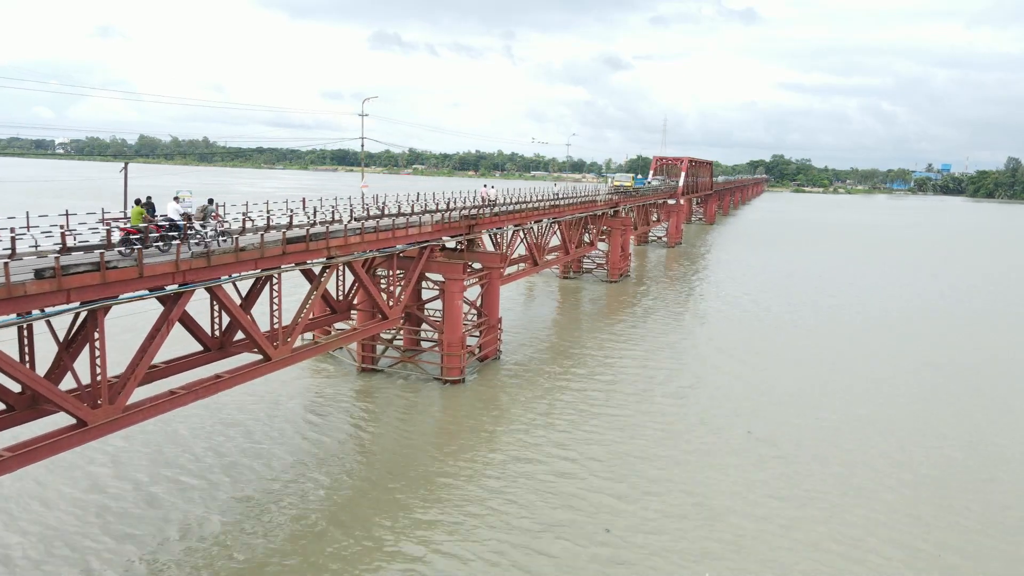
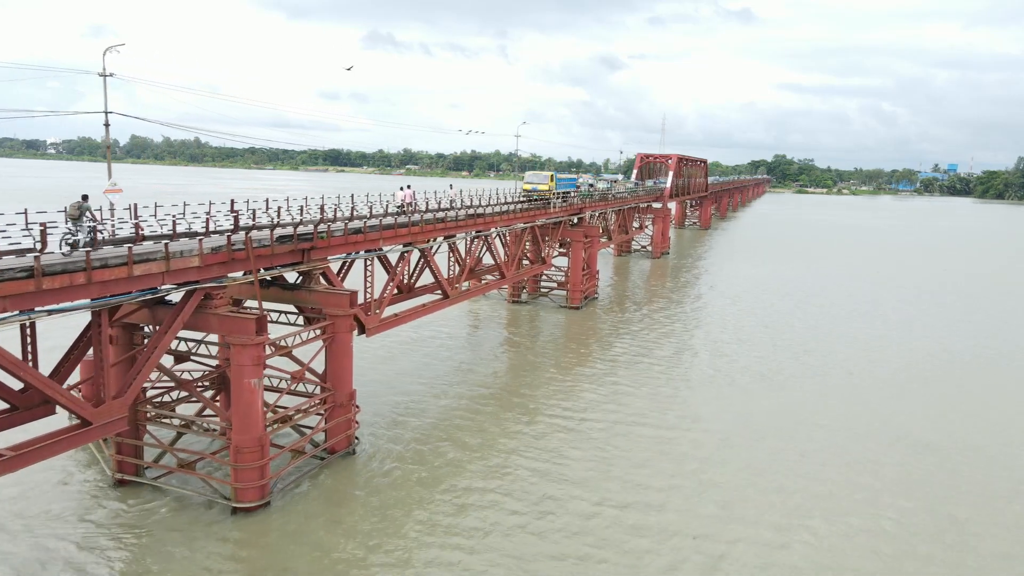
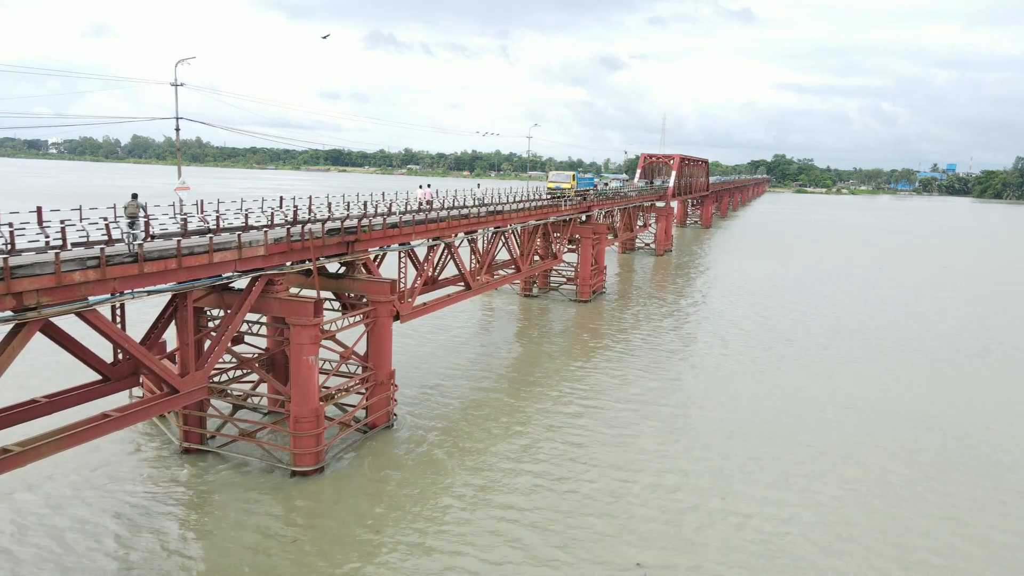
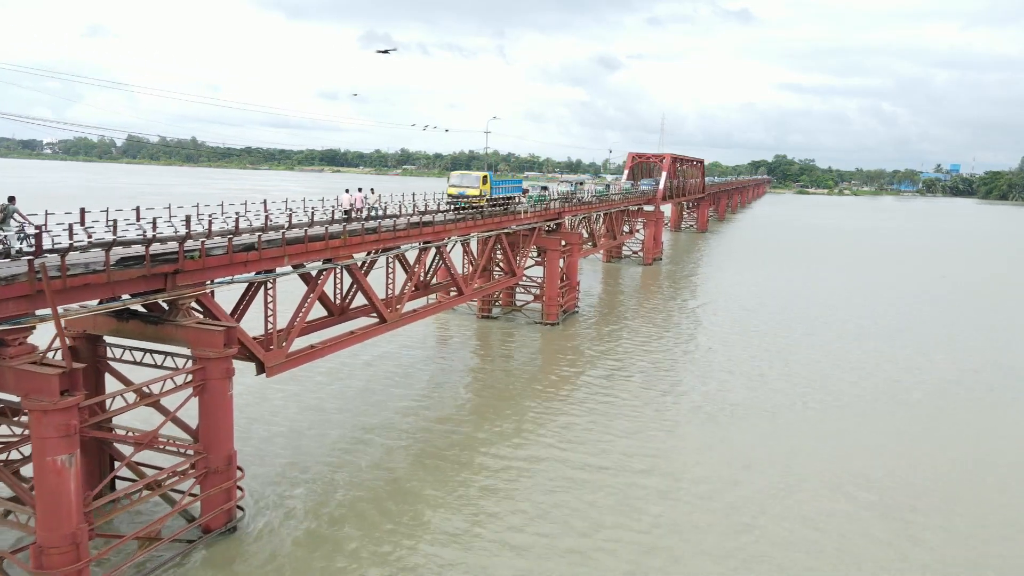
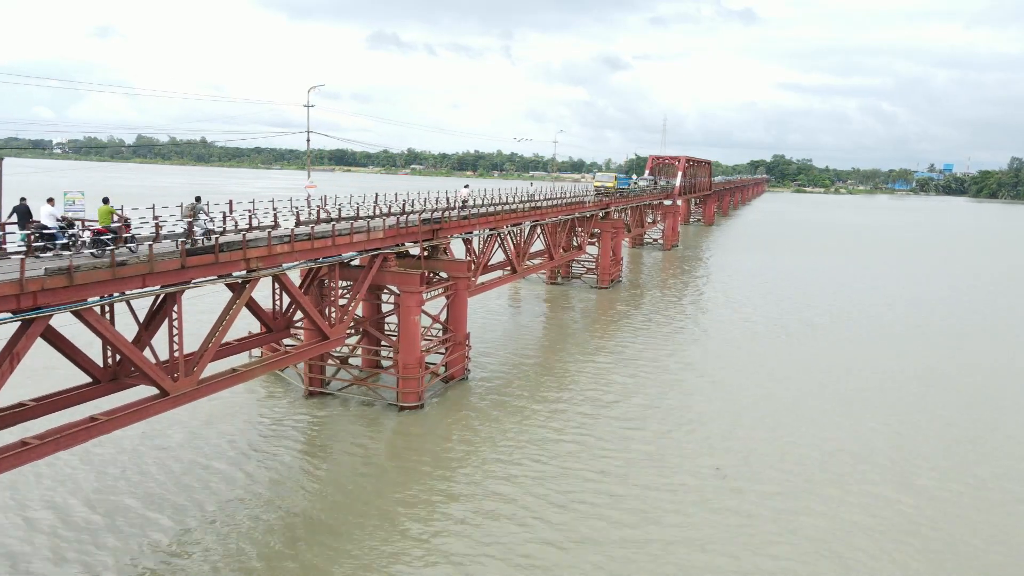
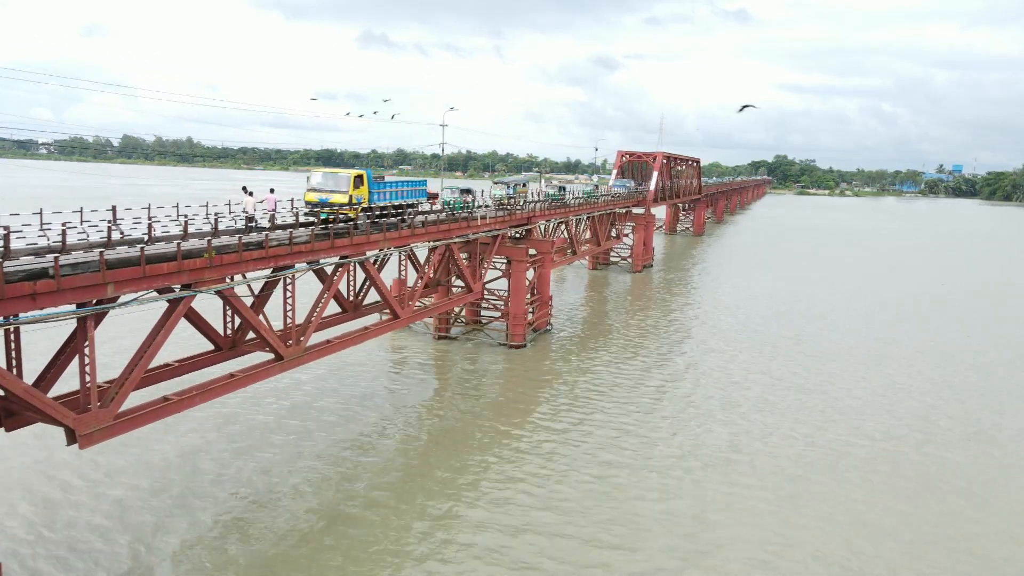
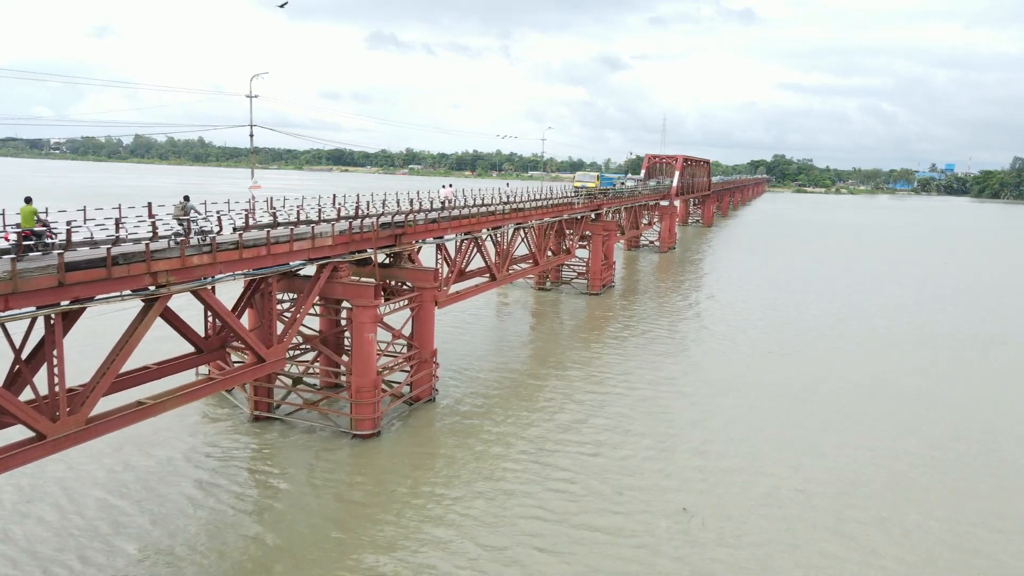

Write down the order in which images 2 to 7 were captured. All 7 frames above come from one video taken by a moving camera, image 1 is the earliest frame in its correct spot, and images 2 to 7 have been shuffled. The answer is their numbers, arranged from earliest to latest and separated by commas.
5, 7, 3, 2, 4, 6
